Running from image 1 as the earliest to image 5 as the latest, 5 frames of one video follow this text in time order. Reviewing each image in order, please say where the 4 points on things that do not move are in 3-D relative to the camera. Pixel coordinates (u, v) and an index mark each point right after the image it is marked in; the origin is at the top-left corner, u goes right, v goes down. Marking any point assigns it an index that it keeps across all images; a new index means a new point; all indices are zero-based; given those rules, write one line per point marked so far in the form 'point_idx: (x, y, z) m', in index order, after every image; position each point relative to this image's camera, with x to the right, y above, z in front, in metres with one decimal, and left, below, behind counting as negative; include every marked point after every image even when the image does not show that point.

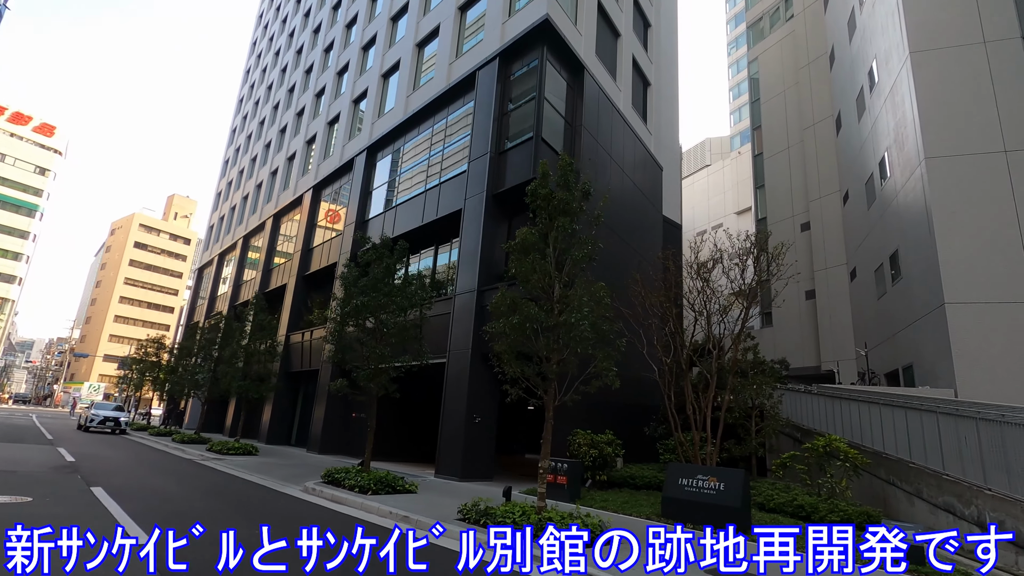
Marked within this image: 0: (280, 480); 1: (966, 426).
0: (-6.2, -5.1, +14.2) m
1: (+8.6, -2.6, +10.1) m
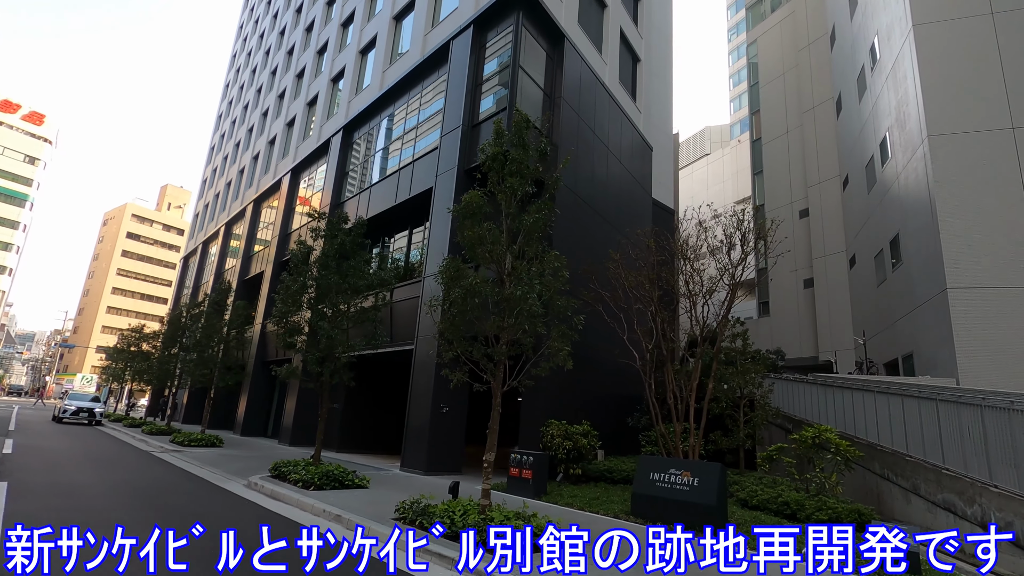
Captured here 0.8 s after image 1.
0: (-7.1, -4.6, +13.2) m
1: (+7.8, -2.1, +9.0) m
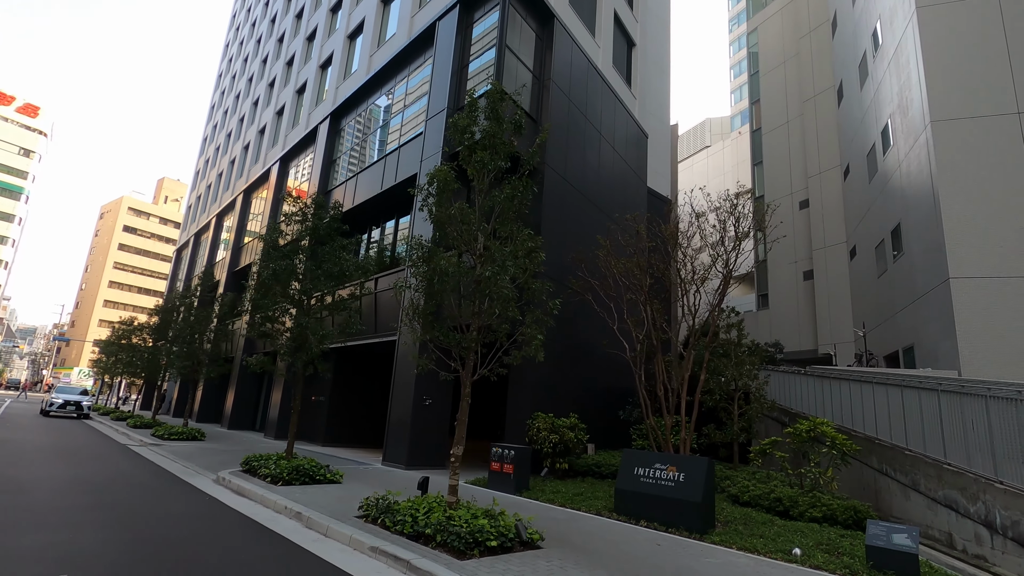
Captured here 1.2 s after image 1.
0: (-7.5, -4.3, +12.7) m
1: (+7.4, -1.9, +8.5) m
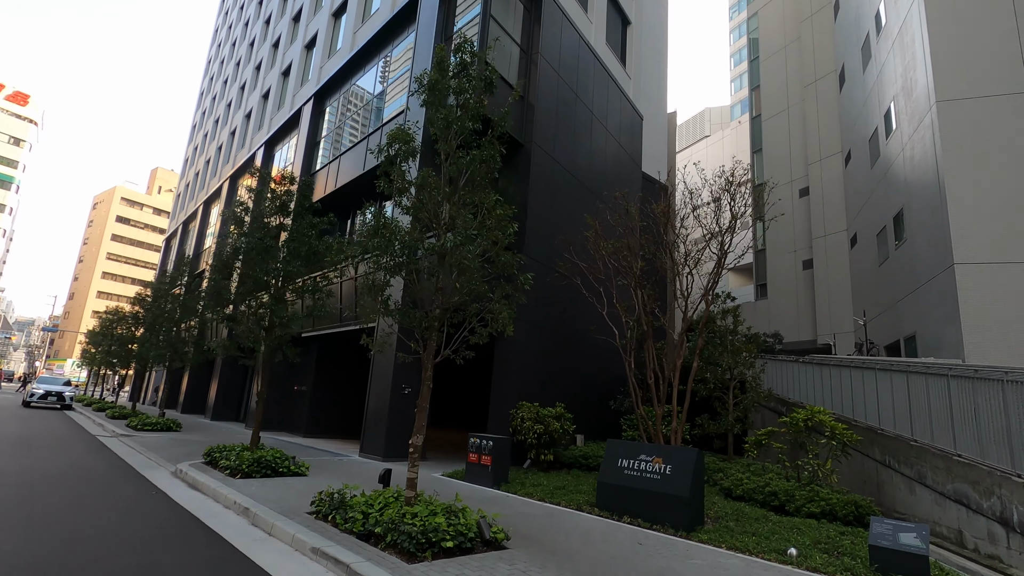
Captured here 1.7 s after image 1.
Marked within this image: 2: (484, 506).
0: (-7.9, -3.9, +12.1) m
1: (+7.0, -1.5, +7.8) m
2: (-0.4, -3.5, +8.5) m
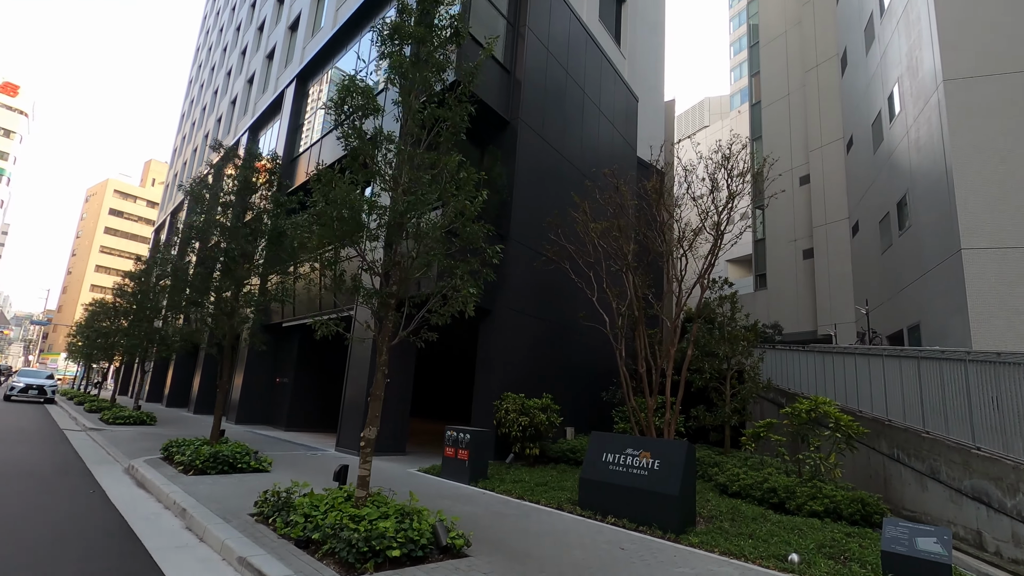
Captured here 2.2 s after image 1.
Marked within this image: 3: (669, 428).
0: (-8.3, -3.5, +11.3) m
1: (+6.6, -1.2, +7.0) m
2: (-0.8, -3.2, +7.8) m
3: (+3.4, -3.1, +11.6) m
